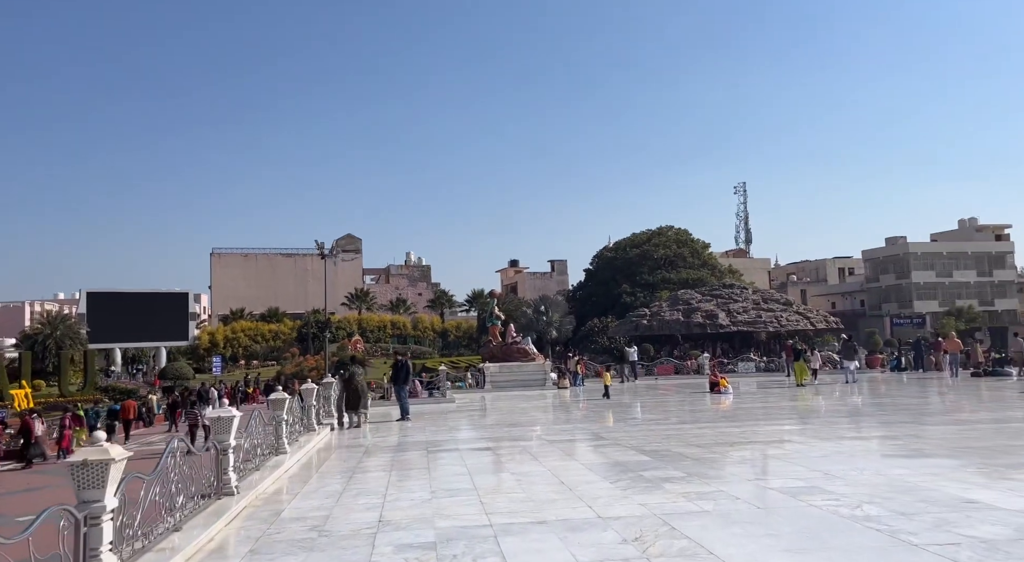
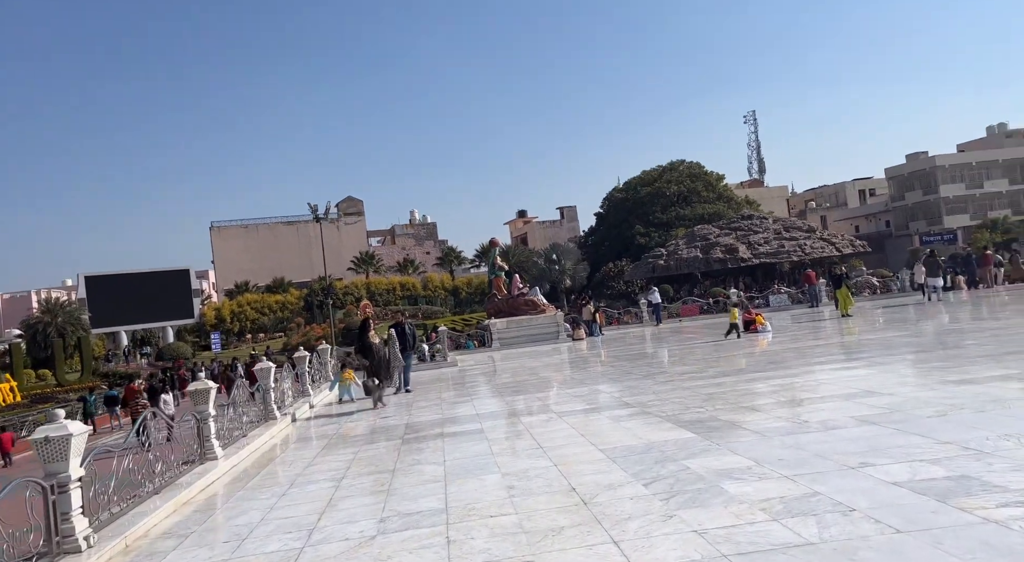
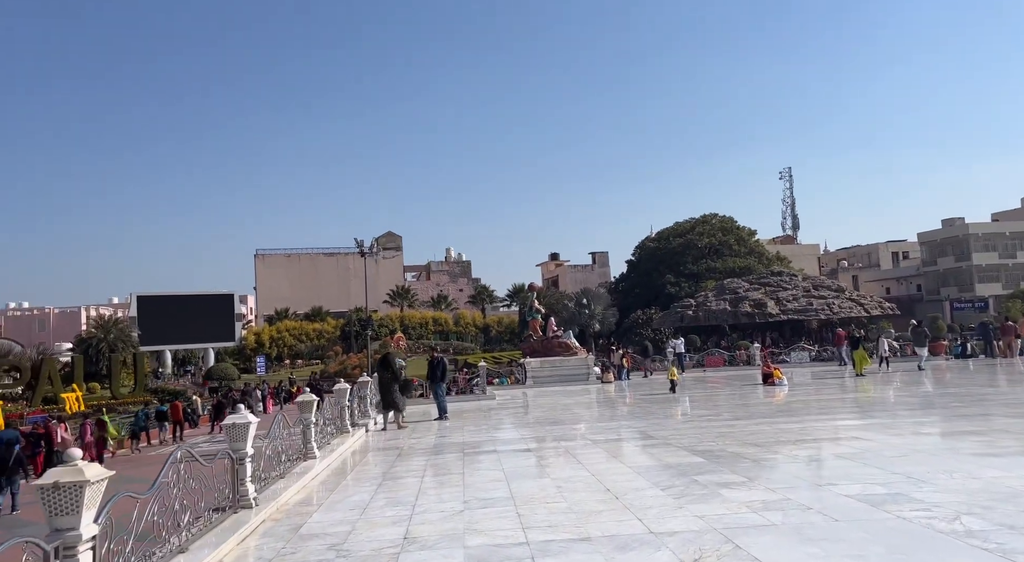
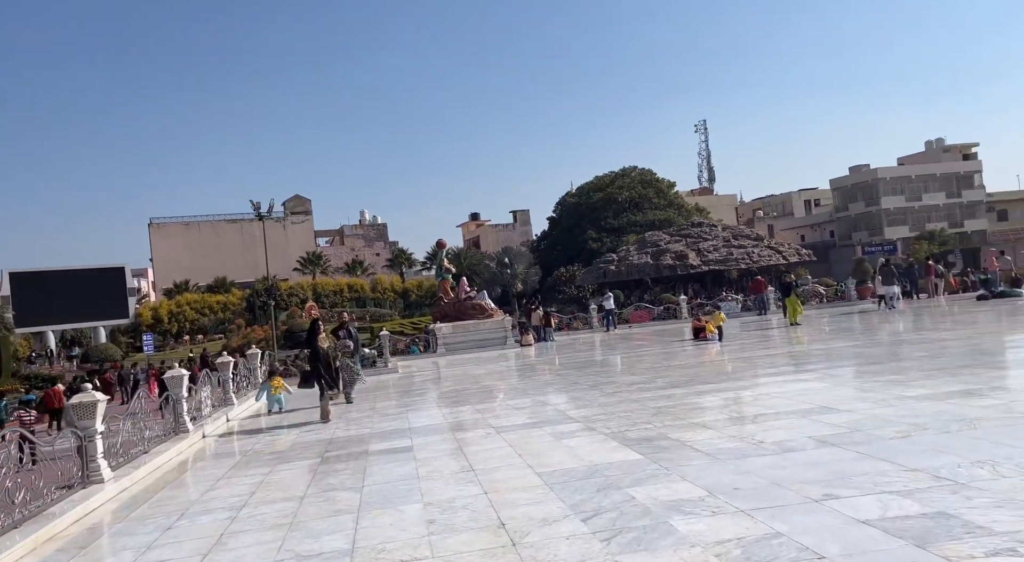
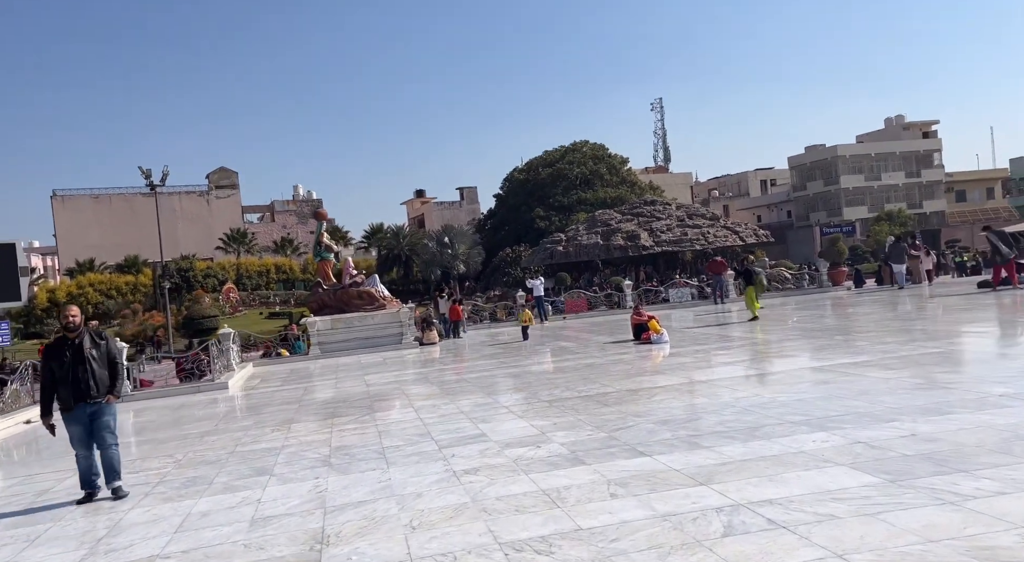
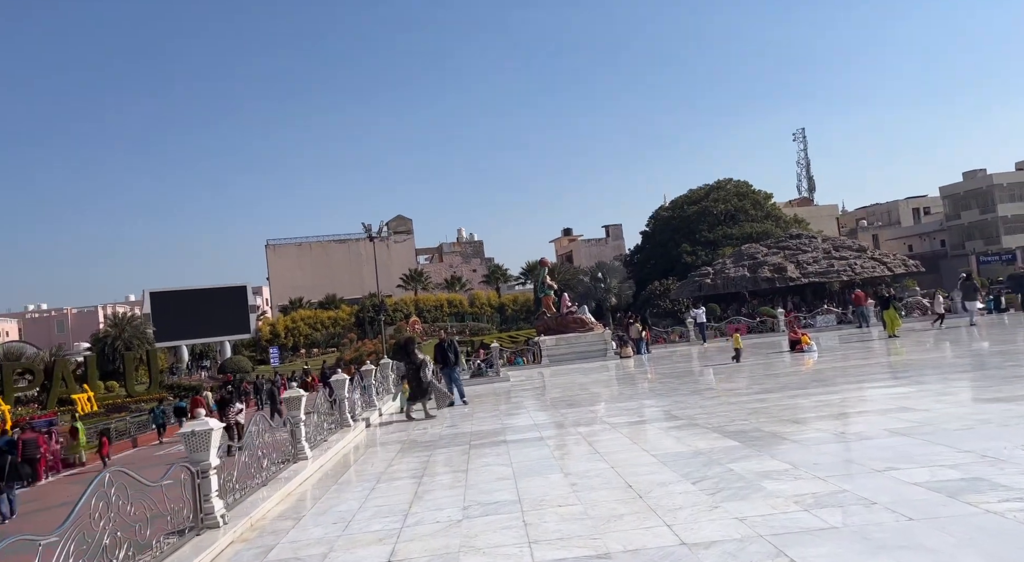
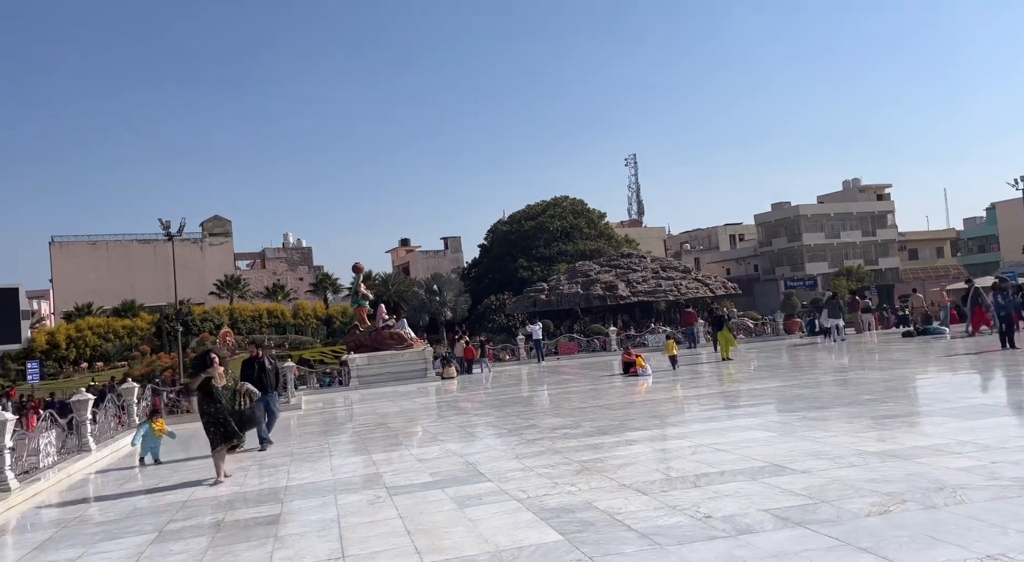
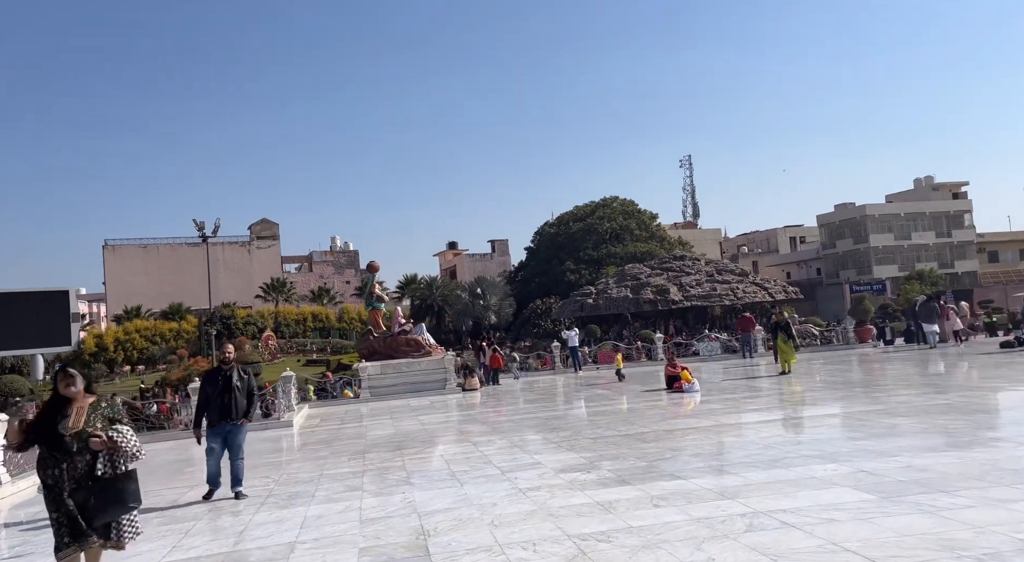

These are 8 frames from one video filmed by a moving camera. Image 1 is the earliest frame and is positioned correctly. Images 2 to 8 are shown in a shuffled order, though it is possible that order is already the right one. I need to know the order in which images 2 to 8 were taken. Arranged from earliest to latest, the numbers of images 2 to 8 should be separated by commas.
3, 6, 2, 4, 7, 8, 5
